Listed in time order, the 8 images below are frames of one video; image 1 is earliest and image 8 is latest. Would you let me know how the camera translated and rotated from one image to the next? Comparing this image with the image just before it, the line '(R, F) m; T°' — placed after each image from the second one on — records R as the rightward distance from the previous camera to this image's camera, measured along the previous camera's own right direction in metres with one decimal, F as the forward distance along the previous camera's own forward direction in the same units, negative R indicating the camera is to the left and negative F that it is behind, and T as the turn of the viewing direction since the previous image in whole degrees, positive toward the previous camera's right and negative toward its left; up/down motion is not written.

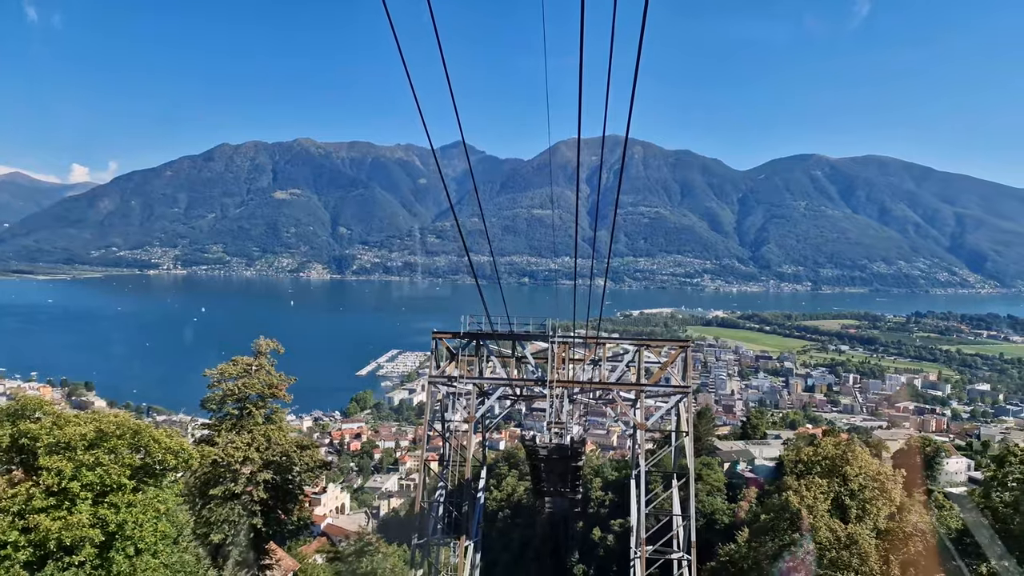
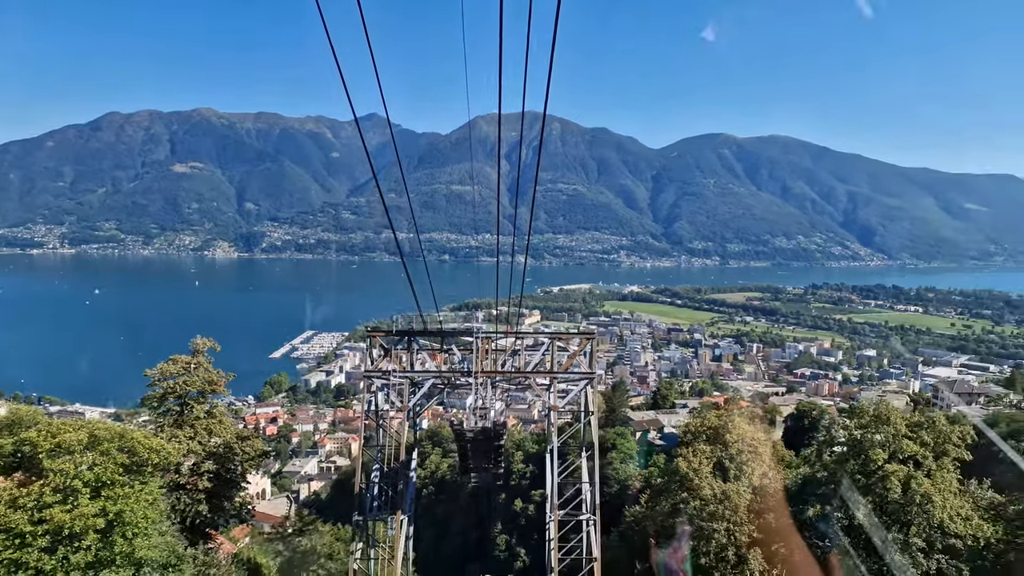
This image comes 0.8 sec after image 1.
(-0.1, -0.8) m; +7°
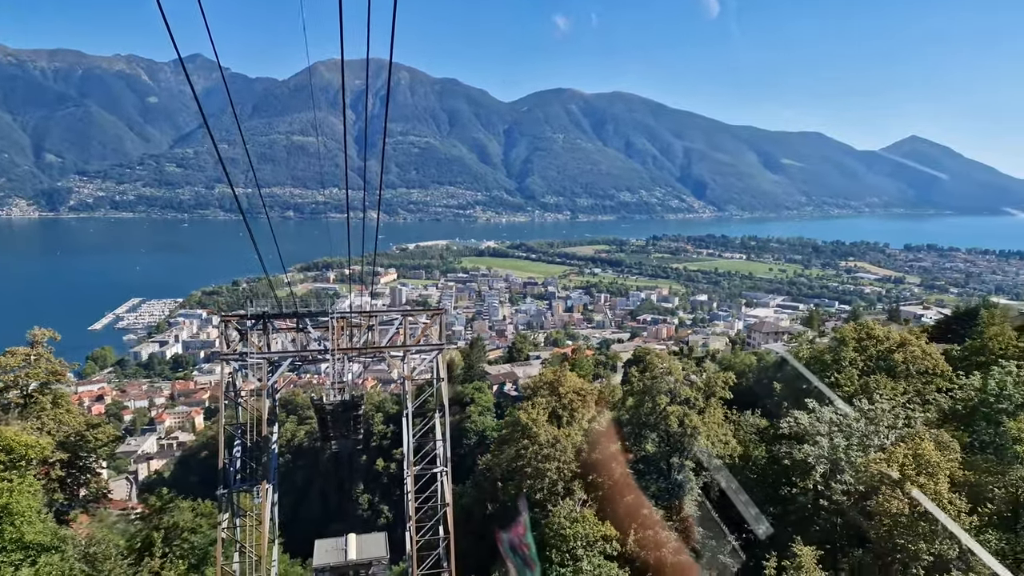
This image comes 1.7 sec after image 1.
(0.0, -0.8) m; +12°
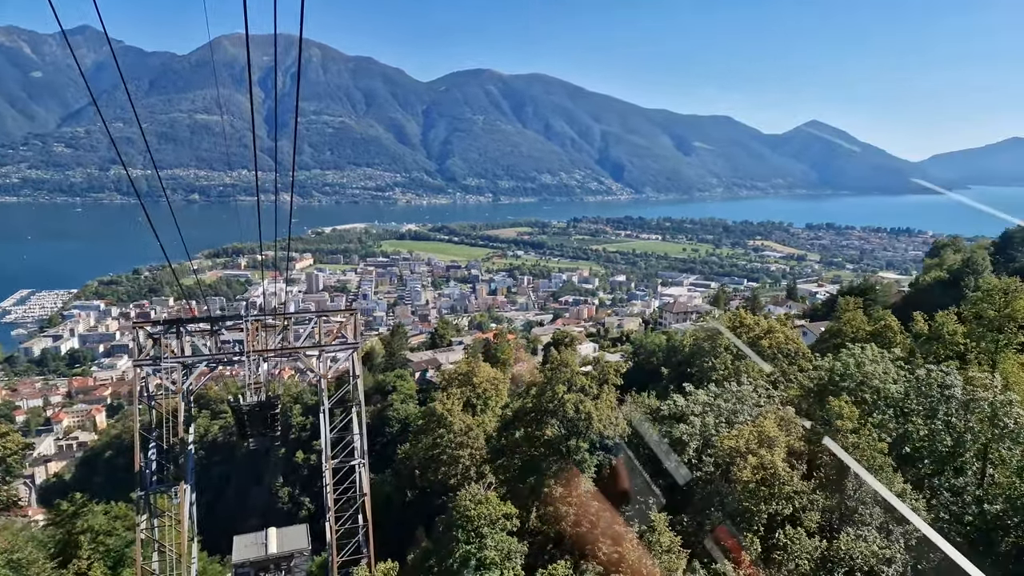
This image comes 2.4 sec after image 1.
(+0.2, -0.6) m; +7°
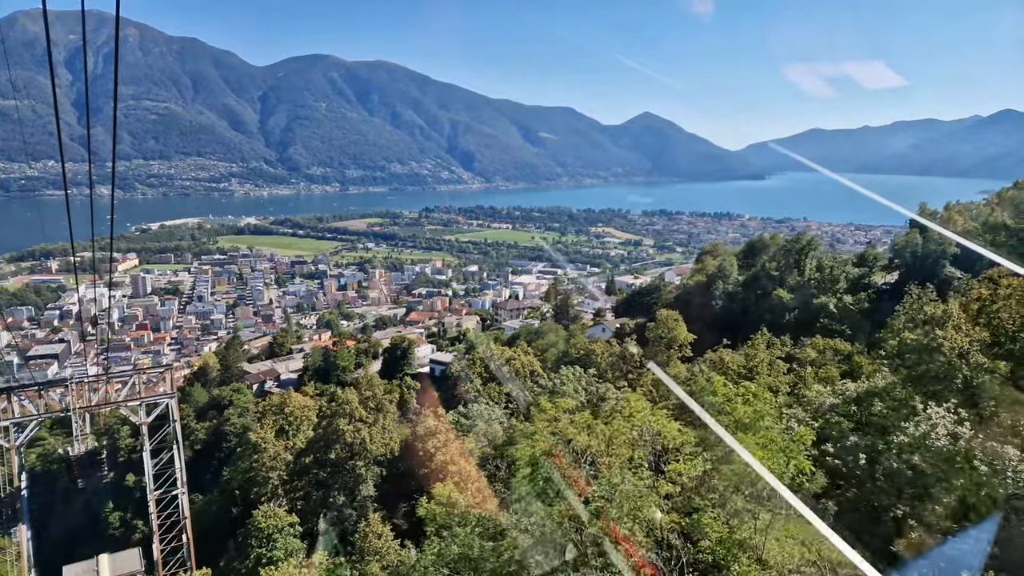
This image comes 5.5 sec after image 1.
(+1.0, -2.6) m; +13°
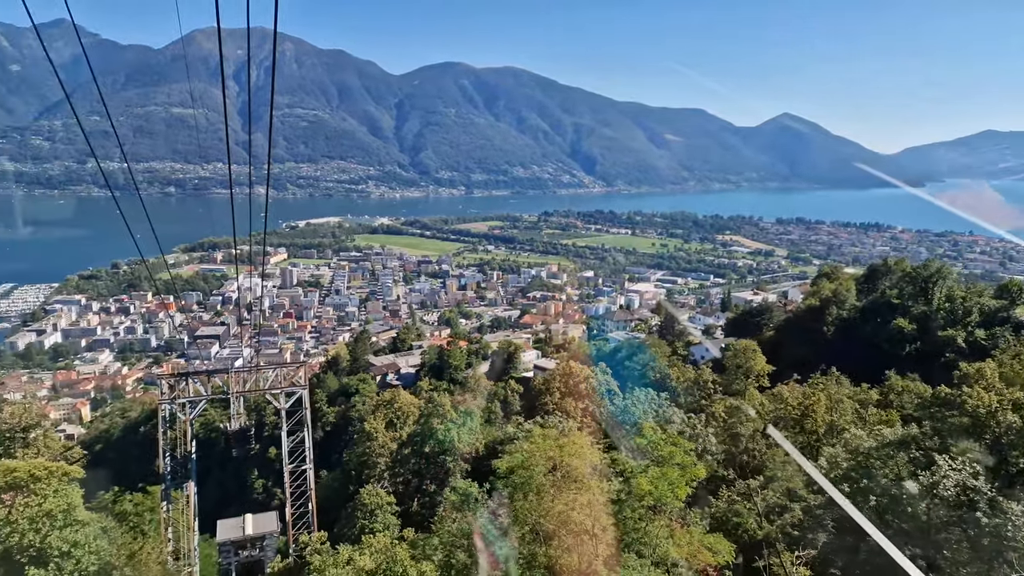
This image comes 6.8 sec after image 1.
(+0.7, -1.3) m; -10°
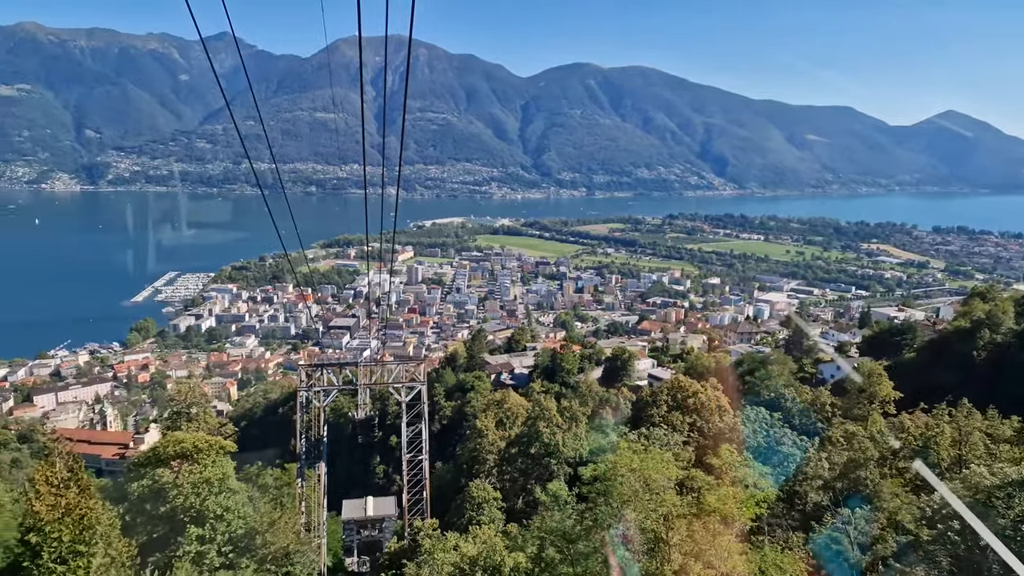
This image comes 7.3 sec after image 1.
(+0.2, -0.5) m; -10°
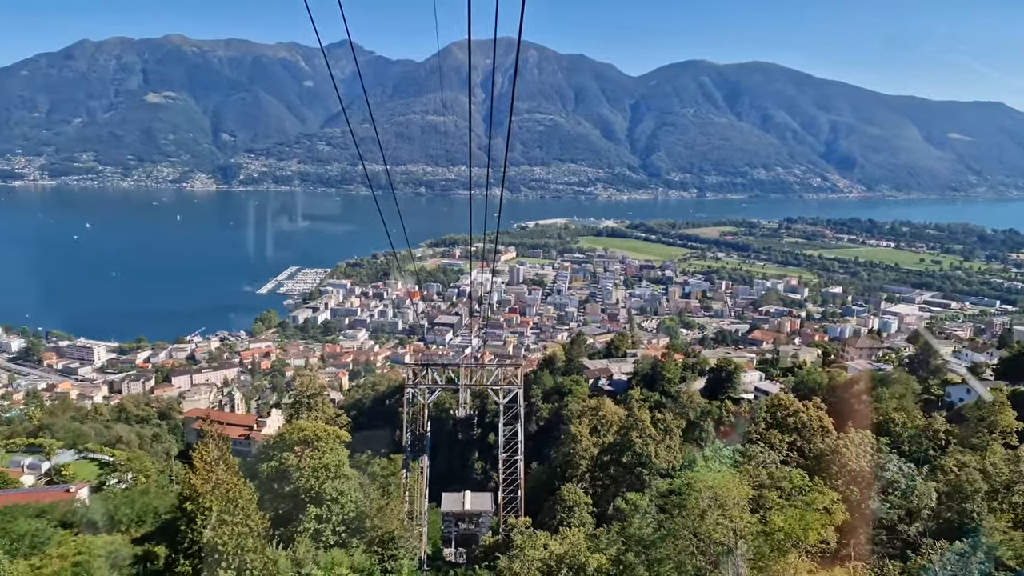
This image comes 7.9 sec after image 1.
(+0.1, -0.5) m; -9°
